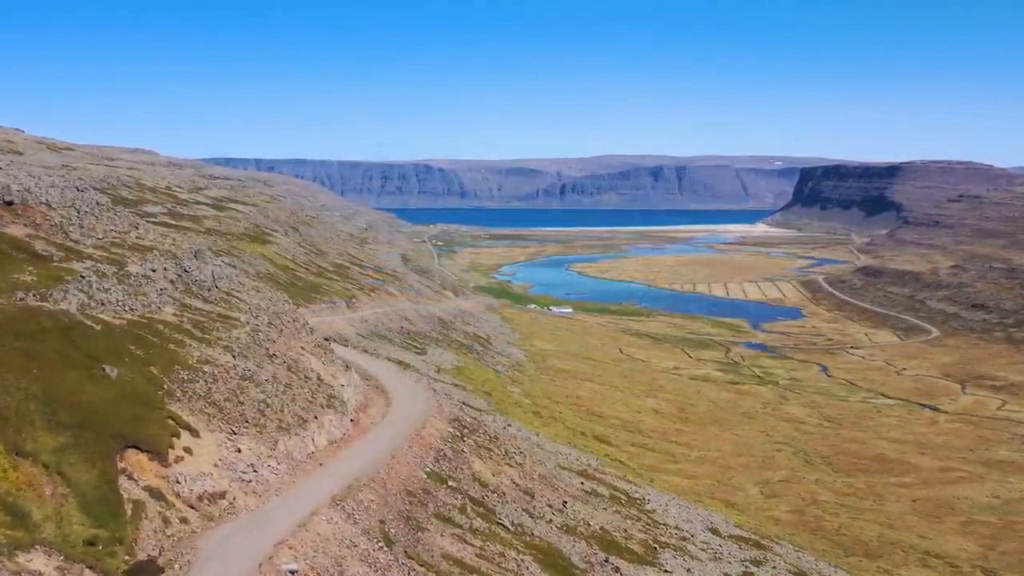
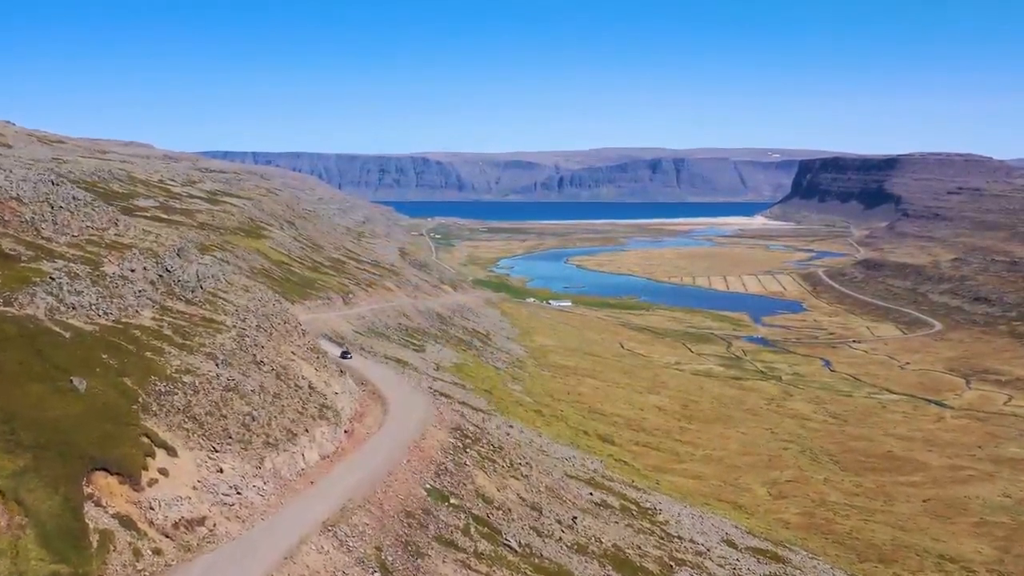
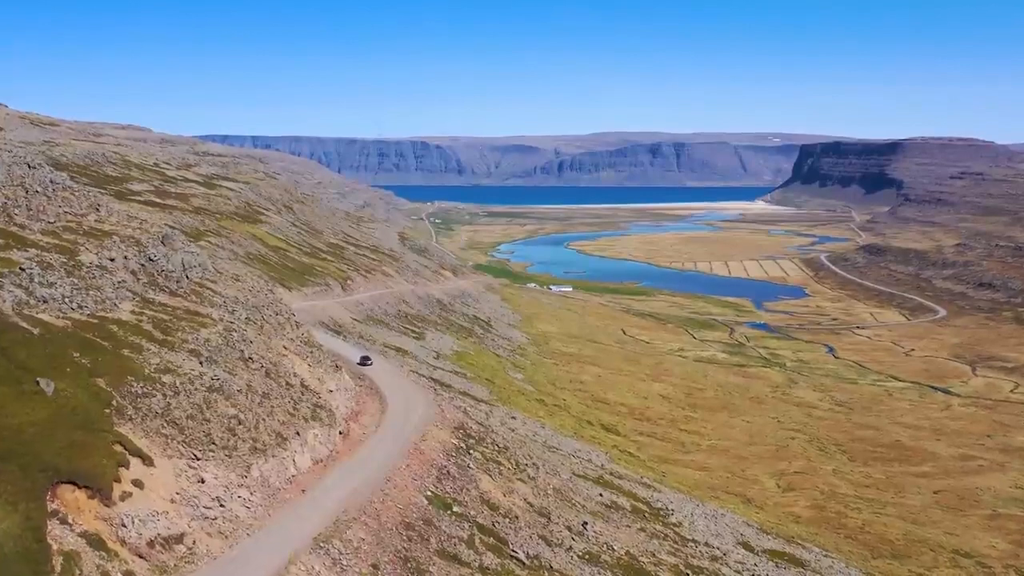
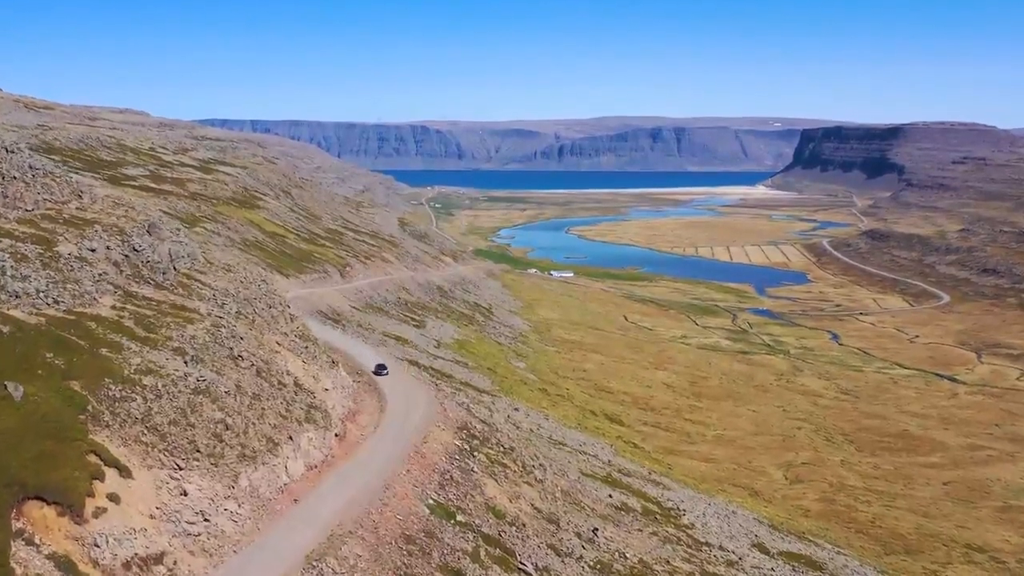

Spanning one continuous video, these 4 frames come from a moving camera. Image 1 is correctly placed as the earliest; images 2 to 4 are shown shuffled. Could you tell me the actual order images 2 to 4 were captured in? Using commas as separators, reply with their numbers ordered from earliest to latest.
2, 3, 4
